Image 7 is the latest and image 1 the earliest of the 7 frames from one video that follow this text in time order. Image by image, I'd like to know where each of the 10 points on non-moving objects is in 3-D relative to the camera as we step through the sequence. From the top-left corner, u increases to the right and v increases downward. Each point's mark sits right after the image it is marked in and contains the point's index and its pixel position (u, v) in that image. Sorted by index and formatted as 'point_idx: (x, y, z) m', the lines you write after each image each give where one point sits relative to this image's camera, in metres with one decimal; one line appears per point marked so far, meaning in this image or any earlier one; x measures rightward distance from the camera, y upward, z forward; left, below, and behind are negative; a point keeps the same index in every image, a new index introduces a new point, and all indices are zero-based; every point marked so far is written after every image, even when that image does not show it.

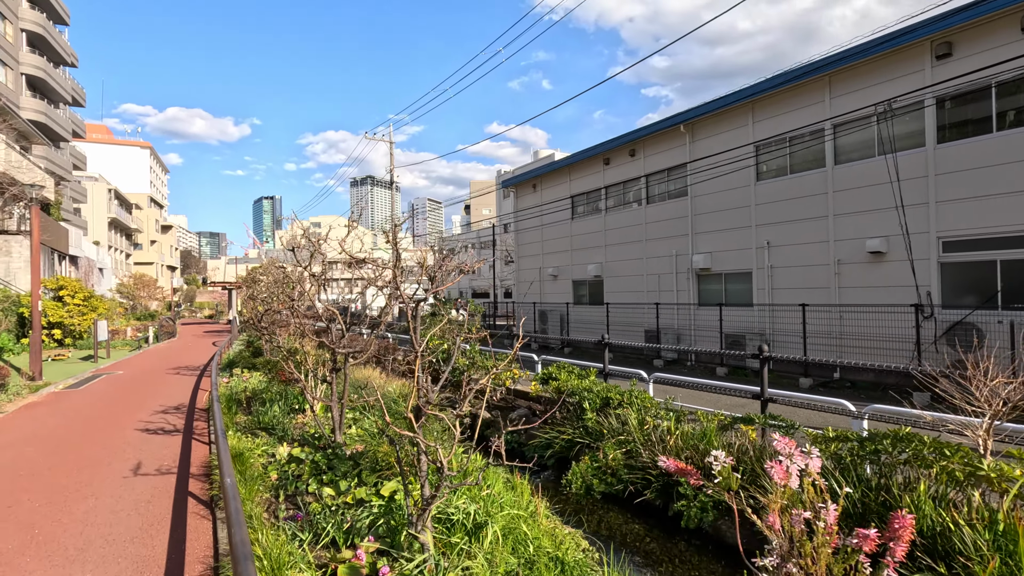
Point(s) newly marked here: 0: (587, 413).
0: (+0.7, -1.2, +5.0) m
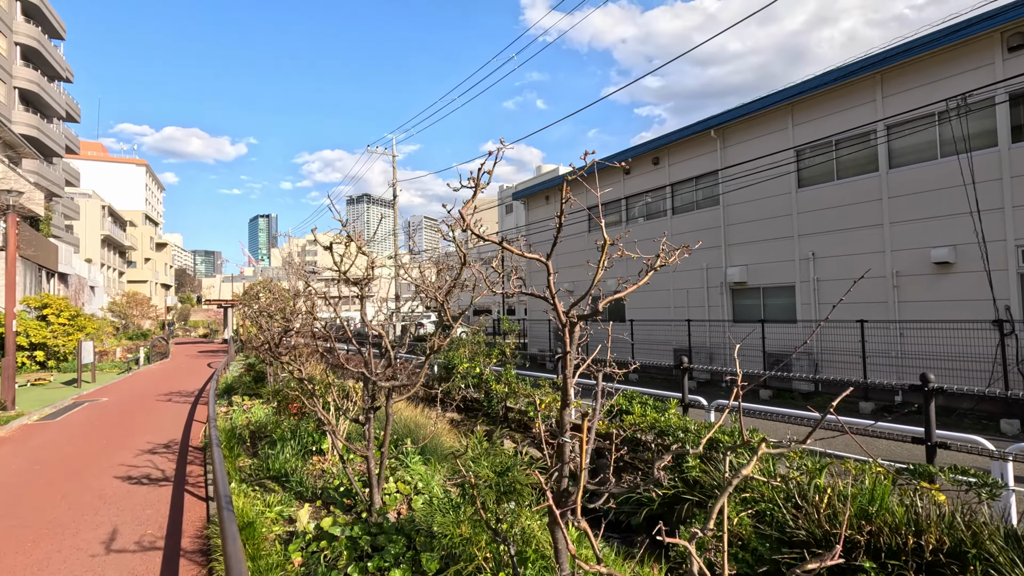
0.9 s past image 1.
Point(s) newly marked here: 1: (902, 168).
0: (+1.3, -1.3, +4.0) m
1: (+7.5, +2.3, +10.3) m
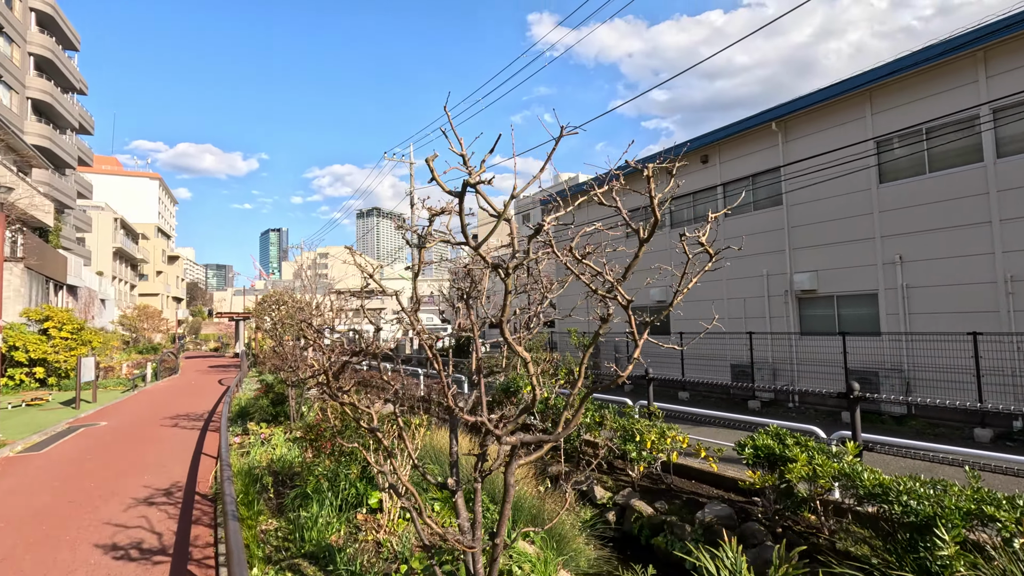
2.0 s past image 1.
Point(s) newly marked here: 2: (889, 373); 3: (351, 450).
0: (+2.1, -1.3, +2.6) m
1: (+8.4, +2.2, +8.9) m
2: (+7.2, -1.6, +10.1) m
3: (-1.3, -1.3, +4.2) m
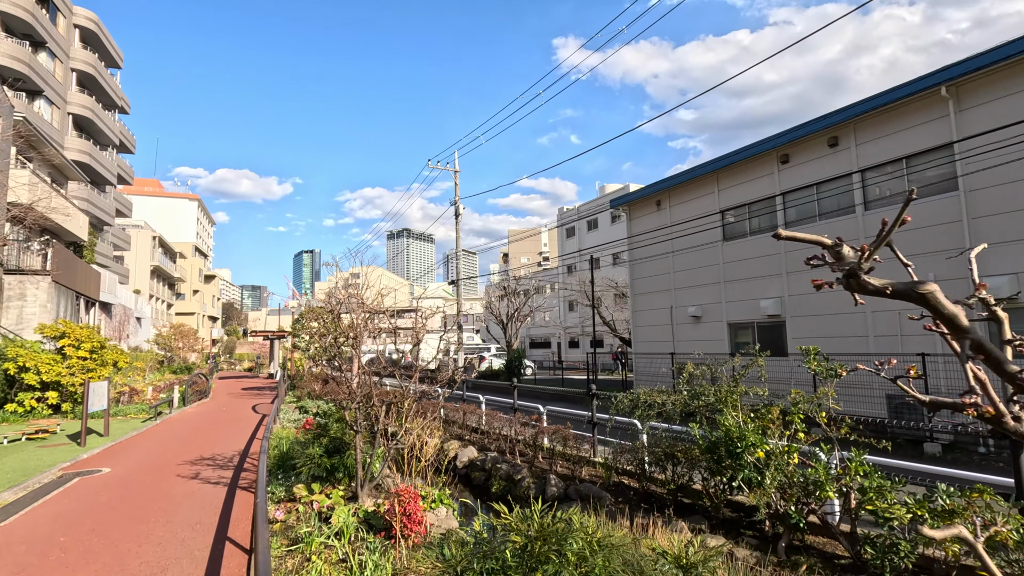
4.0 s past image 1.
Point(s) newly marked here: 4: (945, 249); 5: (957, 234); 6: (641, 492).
0: (+3.4, -1.1, 0.0) m
1: (+10.1, +2.2, +6.2) m
2: (+8.9, -1.7, +7.3) m
3: (+0.1, -1.1, +1.8) m
4: (+8.1, +0.7, +10.0) m
5: (+8.1, +1.0, +9.8) m
6: (+1.2, -2.0, +5.1) m
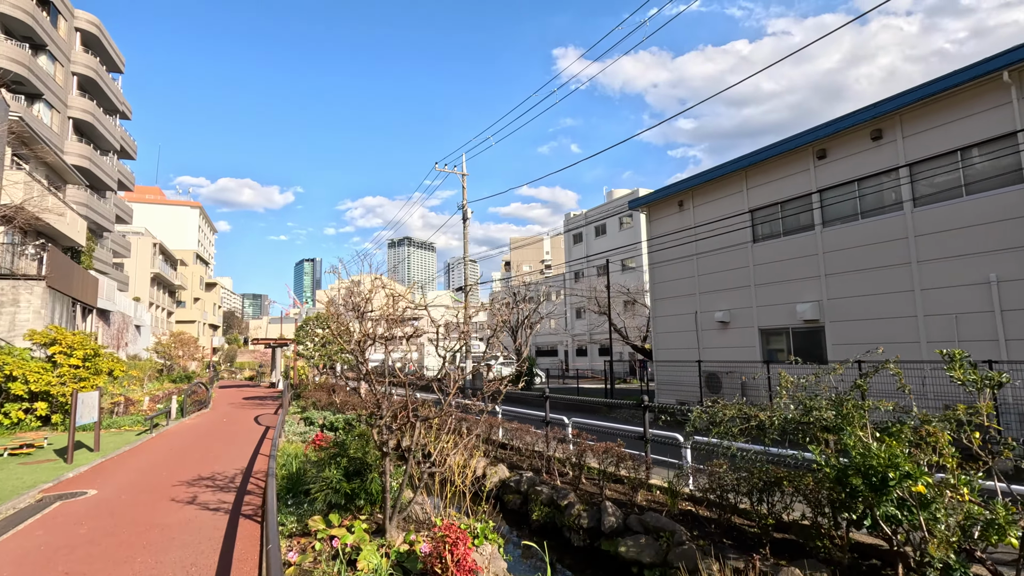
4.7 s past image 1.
0: (+3.9, -0.9, -0.8) m
1: (+10.5, +2.2, +5.4) m
2: (+9.3, -1.7, +6.5) m
3: (+0.6, -1.0, +1.0) m
4: (+8.6, +0.7, +9.2) m
5: (+8.6, +1.0, +9.0) m
6: (+1.7, -1.9, +4.3) m
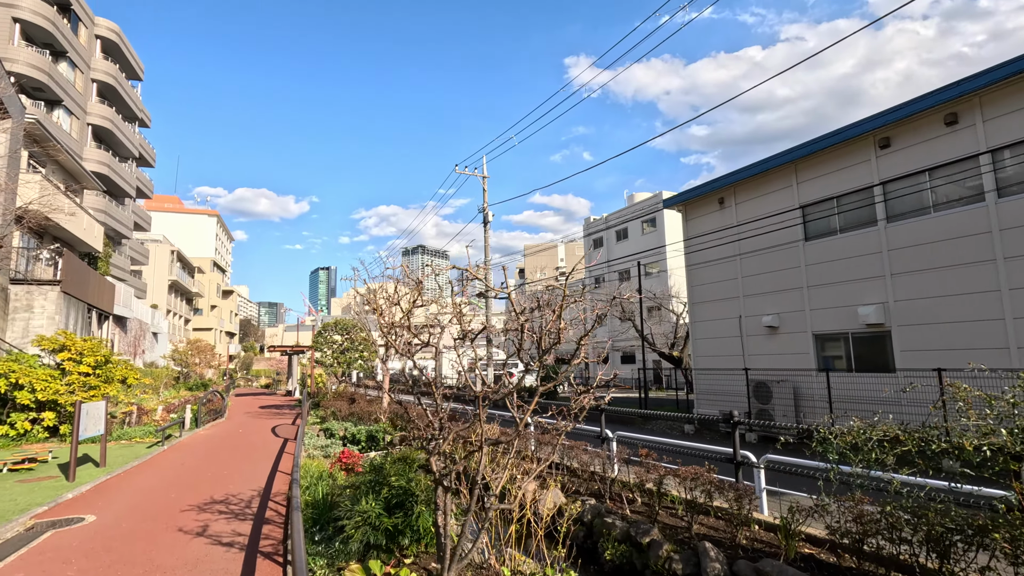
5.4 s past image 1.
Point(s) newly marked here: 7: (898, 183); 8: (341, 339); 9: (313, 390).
0: (+4.3, -0.8, -1.7) m
1: (+11.1, +2.3, +4.3) m
2: (+9.9, -1.6, +5.3) m
3: (+1.0, -0.9, +0.1) m
4: (+9.2, +0.7, +8.1) m
5: (+9.2, +1.0, +7.9) m
6: (+2.3, -1.8, +3.4) m
7: (+7.9, +2.2, +11.0) m
8: (-5.4, -1.6, +16.7) m
9: (-7.4, -3.8, +20.1) m
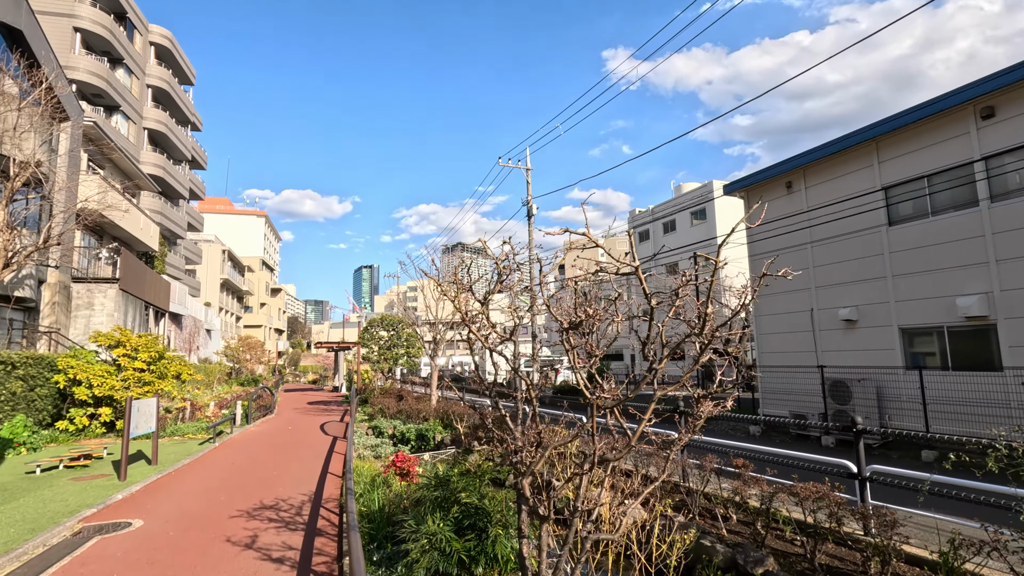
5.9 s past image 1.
0: (+4.4, -0.7, -2.7) m
1: (+11.6, +2.5, +2.8) m
2: (+10.6, -1.4, +4.0) m
3: (+1.3, -0.8, -0.6) m
4: (+10.1, +0.9, +6.8) m
5: (+10.1, +1.2, +6.6) m
6: (+2.8, -1.7, +2.6) m
7: (+9.0, +2.4, +9.7) m
8: (-3.8, -1.4, +16.4) m
9: (-5.6, -3.6, +19.9) m
